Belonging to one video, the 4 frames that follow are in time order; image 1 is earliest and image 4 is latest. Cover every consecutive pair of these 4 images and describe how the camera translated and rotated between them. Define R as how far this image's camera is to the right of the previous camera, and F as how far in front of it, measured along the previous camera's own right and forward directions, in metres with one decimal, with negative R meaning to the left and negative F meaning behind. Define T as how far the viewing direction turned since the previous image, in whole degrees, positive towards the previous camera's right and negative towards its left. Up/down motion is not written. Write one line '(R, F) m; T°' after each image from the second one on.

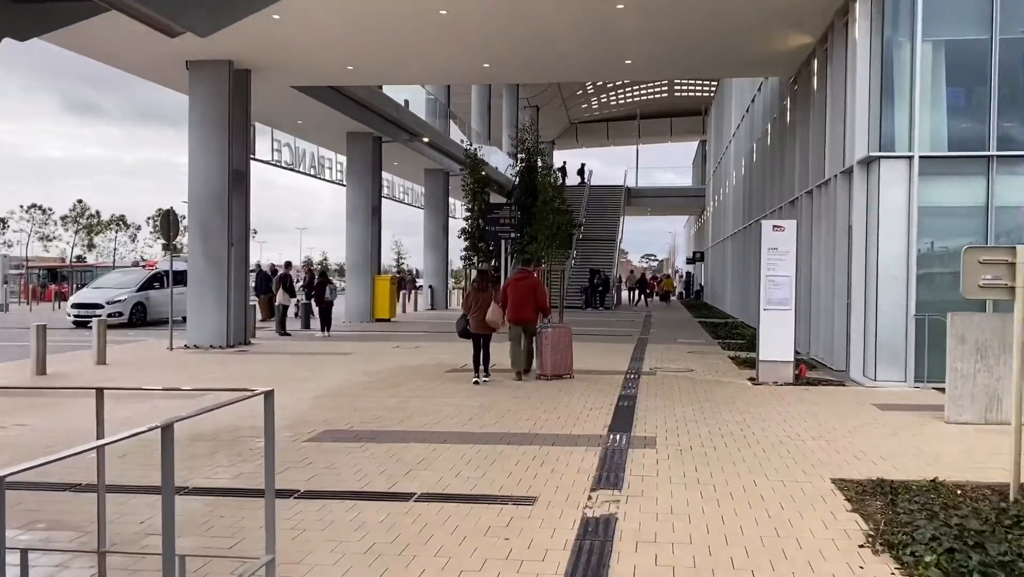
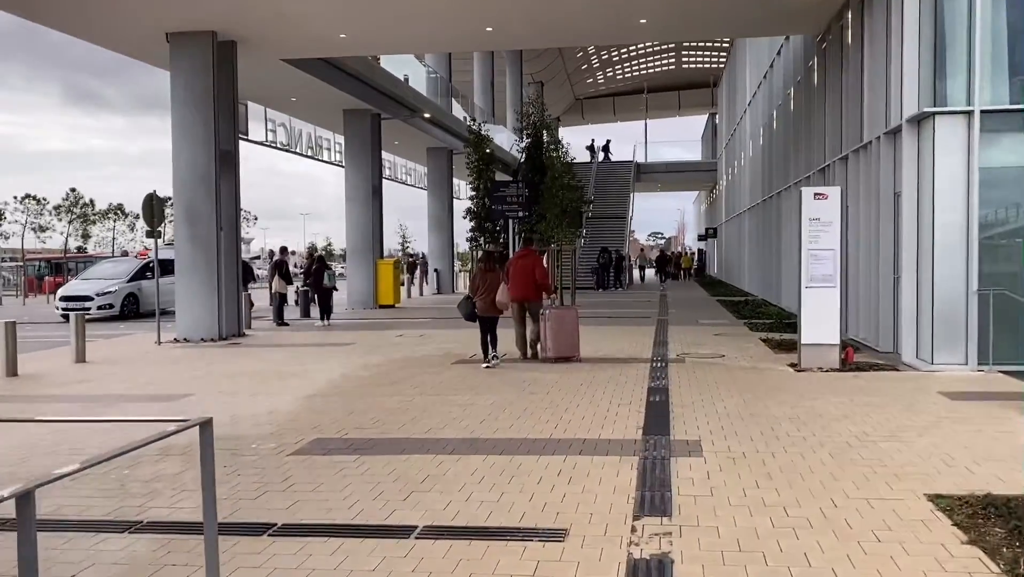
(-0.1, +1.2) m; 0°
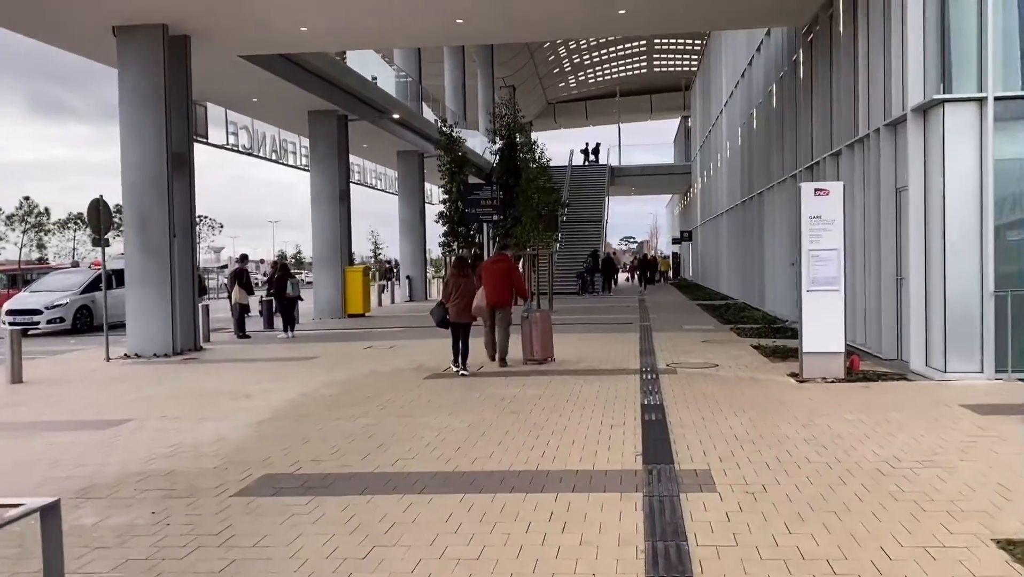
(0.0, +0.9) m; +2°
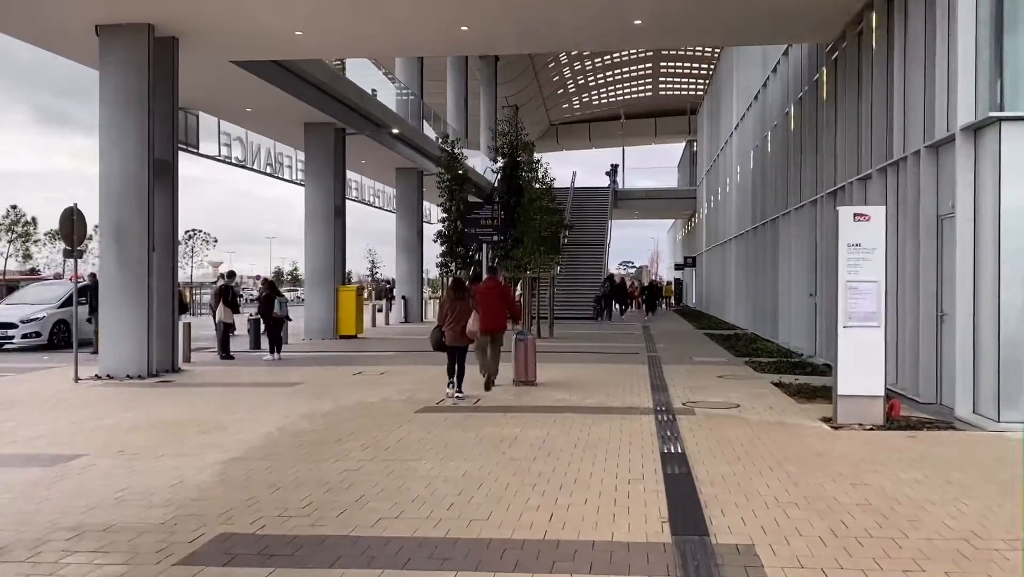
(-0.1, +1.0) m; 0°
